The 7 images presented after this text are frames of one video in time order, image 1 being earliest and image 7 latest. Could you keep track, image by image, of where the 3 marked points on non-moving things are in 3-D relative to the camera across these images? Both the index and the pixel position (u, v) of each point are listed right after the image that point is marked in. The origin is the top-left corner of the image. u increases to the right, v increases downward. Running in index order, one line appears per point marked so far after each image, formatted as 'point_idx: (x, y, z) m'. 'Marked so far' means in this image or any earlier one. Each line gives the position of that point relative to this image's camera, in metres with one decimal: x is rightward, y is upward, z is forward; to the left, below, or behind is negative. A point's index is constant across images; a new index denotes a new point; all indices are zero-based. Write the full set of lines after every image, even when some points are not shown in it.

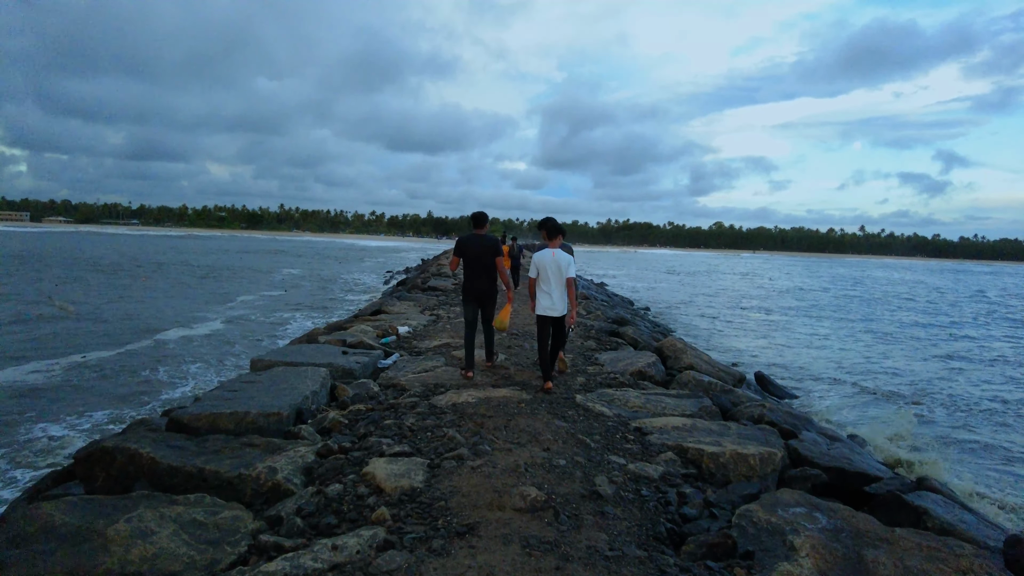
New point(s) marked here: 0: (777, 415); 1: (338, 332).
0: (+2.7, -1.3, +5.9) m
1: (-3.0, -0.8, +10.1) m
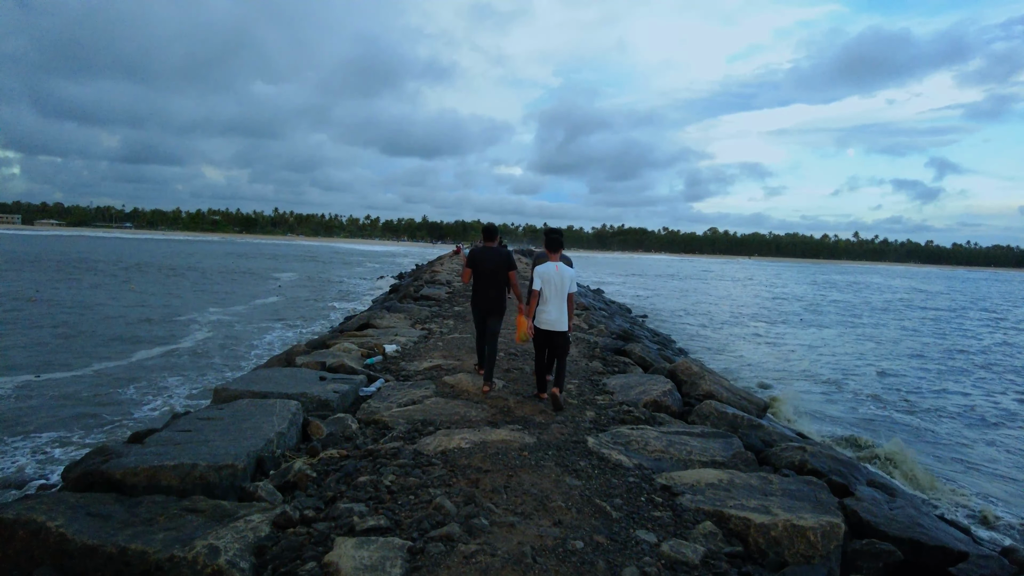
0: (+2.7, -1.5, +5.1) m
1: (-3.0, -1.0, +9.2) m
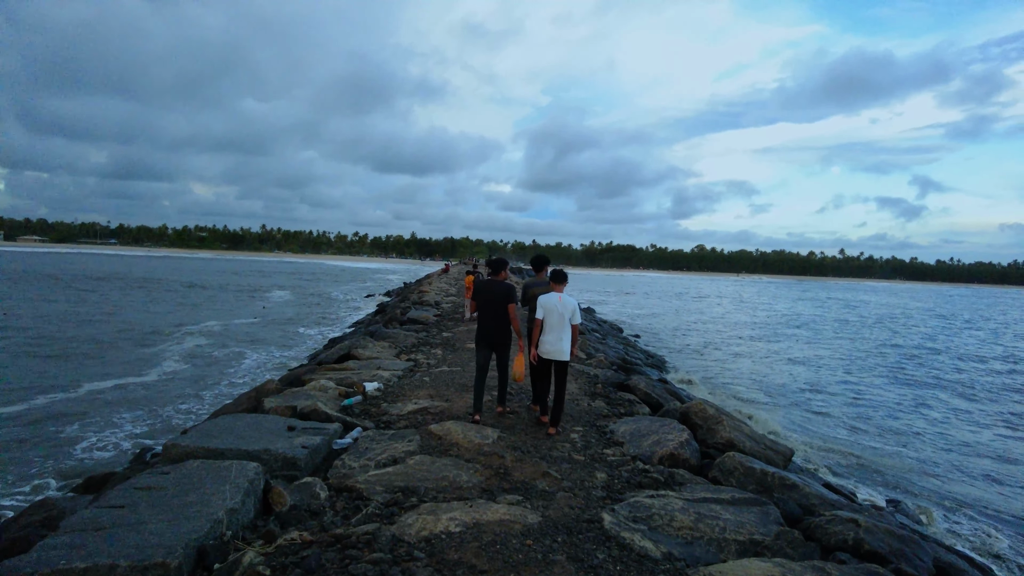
0: (+2.6, -1.8, +4.3) m
1: (-3.1, -1.4, +8.3) m
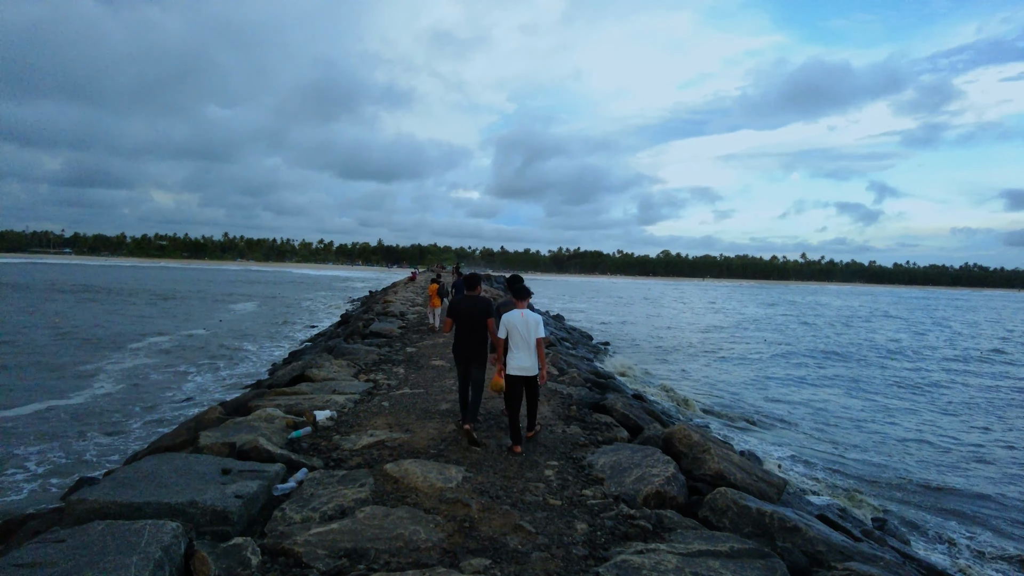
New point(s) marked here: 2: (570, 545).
0: (+2.4, -1.9, +3.7) m
1: (-3.5, -1.7, +7.5) m
2: (+0.4, -1.8, +4.2) m
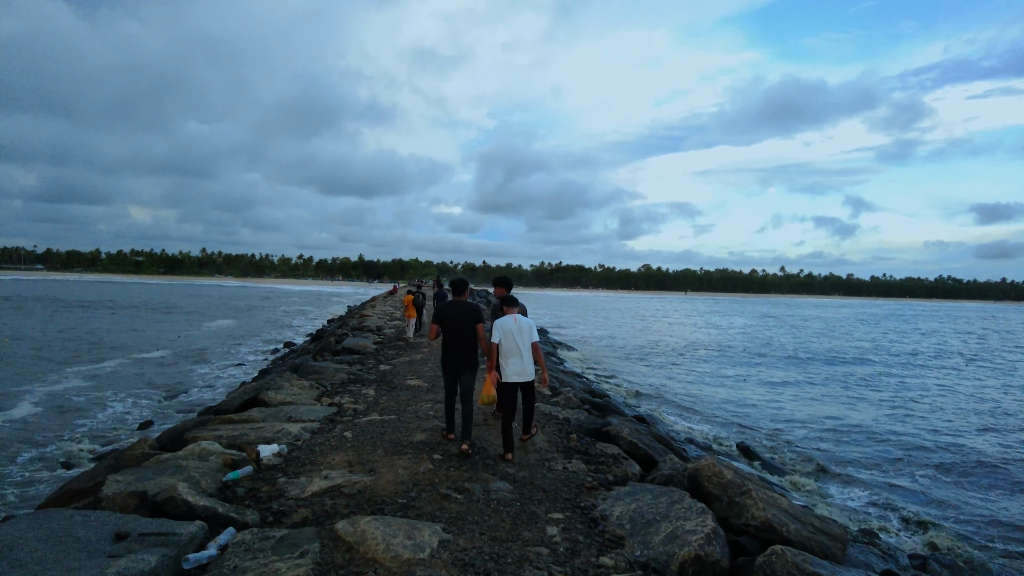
0: (+2.4, -1.9, +2.5) m
1: (-3.6, -1.7, +6.0) m
2: (+0.4, -1.8, +2.9) m
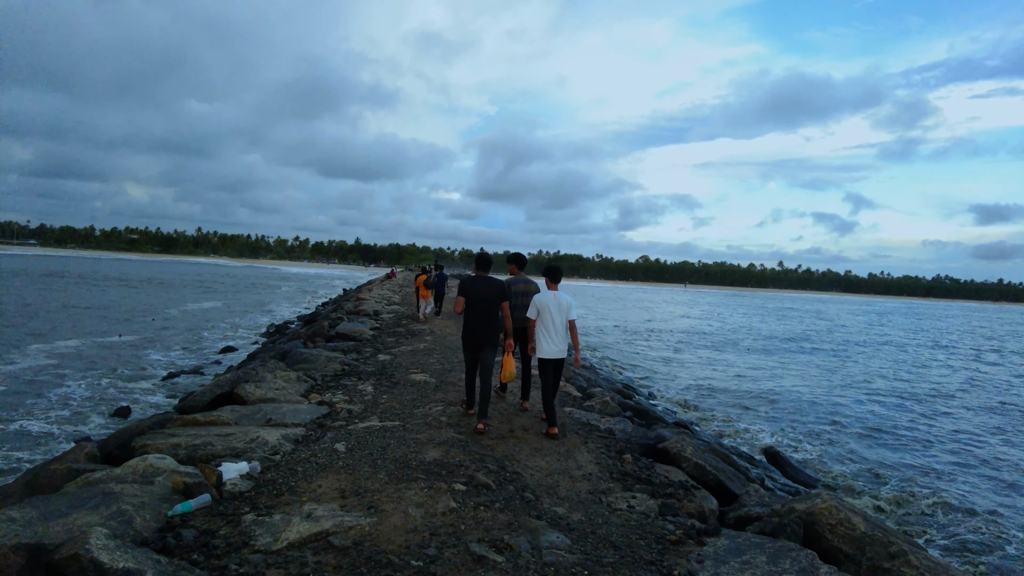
0: (+2.8, -1.8, +1.0) m
1: (-3.3, -1.5, +4.5) m
2: (+0.8, -1.6, +1.4) m
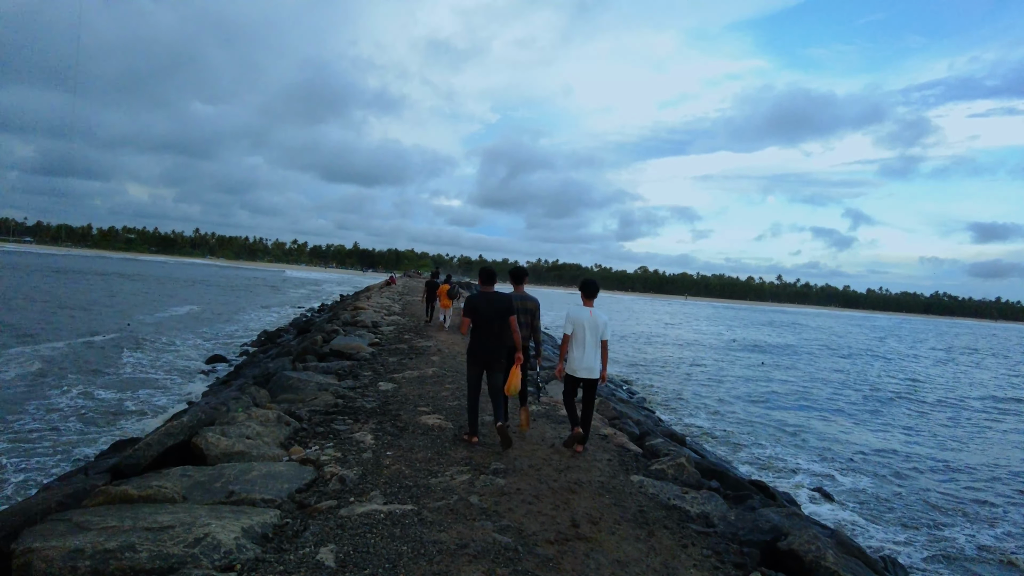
0: (+3.3, -2.1, -0.8) m
1: (-2.8, -1.6, +2.7) m
2: (+1.2, -1.8, -0.5) m
